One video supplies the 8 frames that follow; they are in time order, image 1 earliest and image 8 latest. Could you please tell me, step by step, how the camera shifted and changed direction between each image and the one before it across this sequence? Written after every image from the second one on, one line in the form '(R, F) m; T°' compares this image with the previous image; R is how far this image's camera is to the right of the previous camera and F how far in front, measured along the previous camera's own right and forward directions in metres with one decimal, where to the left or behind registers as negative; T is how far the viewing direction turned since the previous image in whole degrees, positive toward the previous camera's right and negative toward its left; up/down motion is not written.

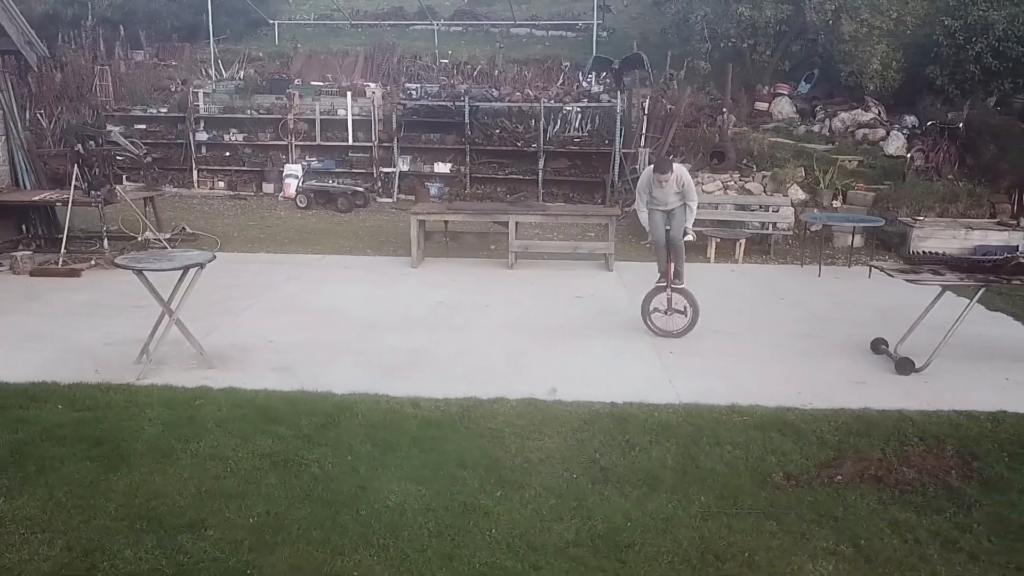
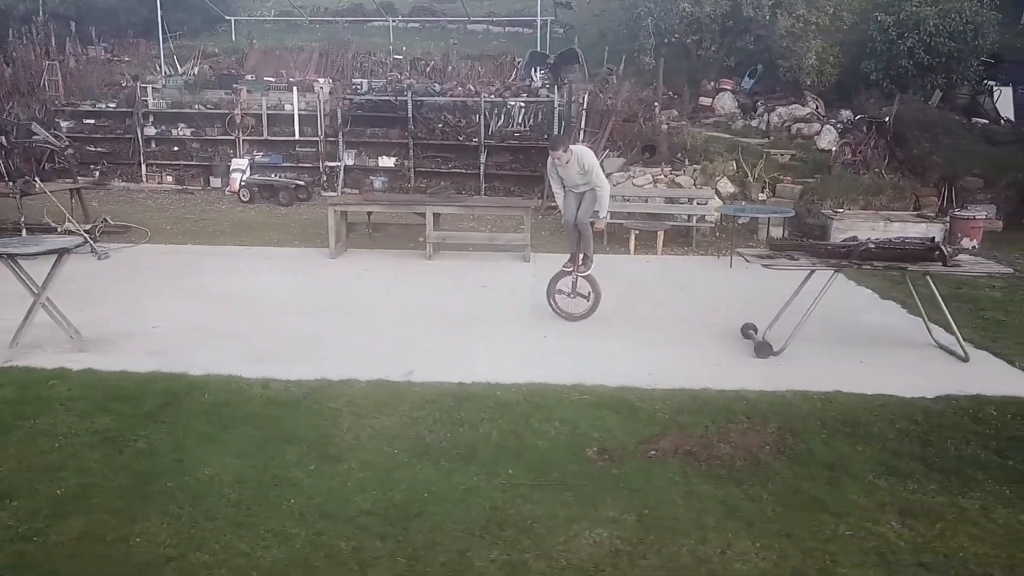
(+0.8, -0.1) m; 0°
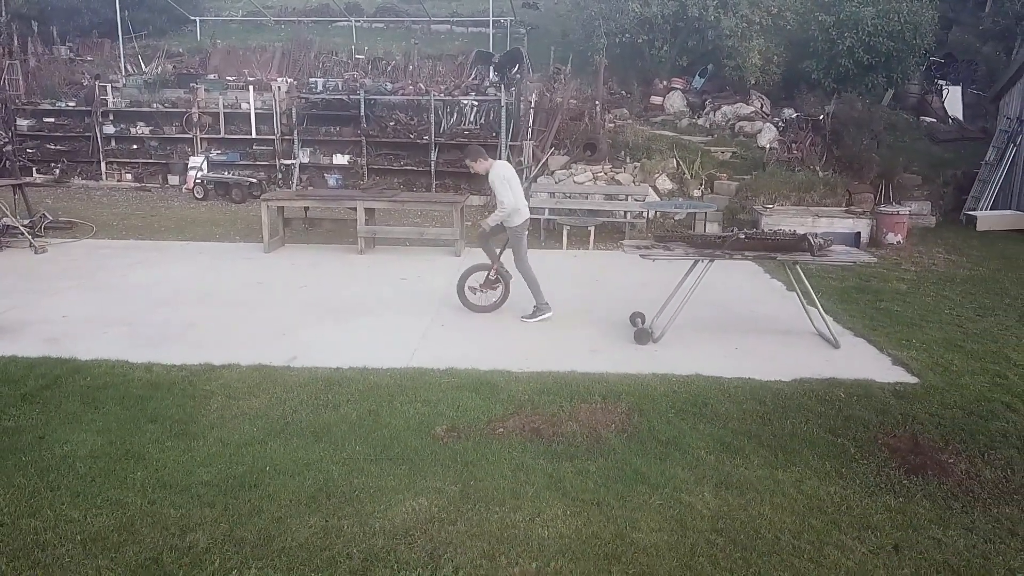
(+0.7, -0.2) m; 0°
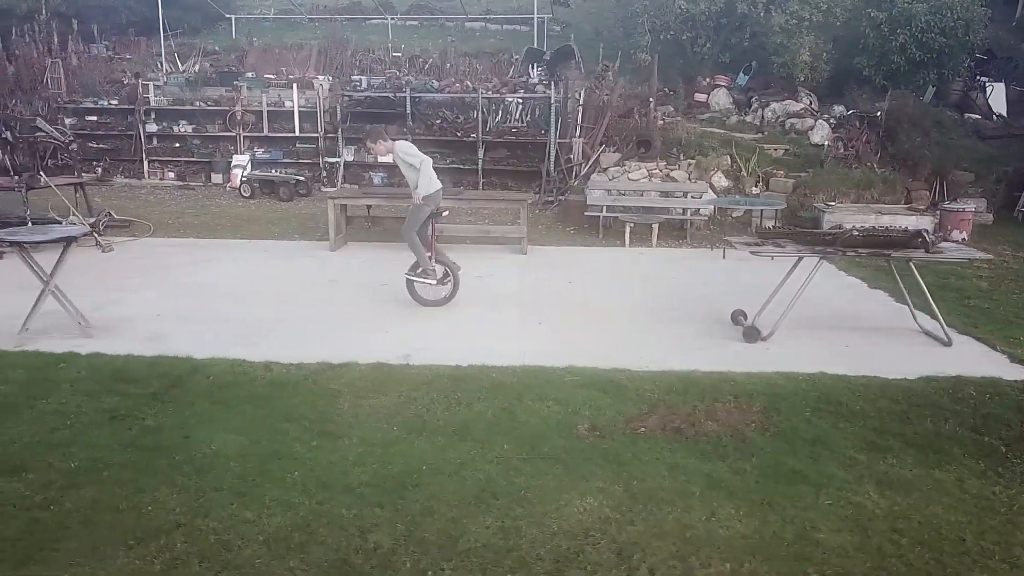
(-0.7, 0.0) m; 0°
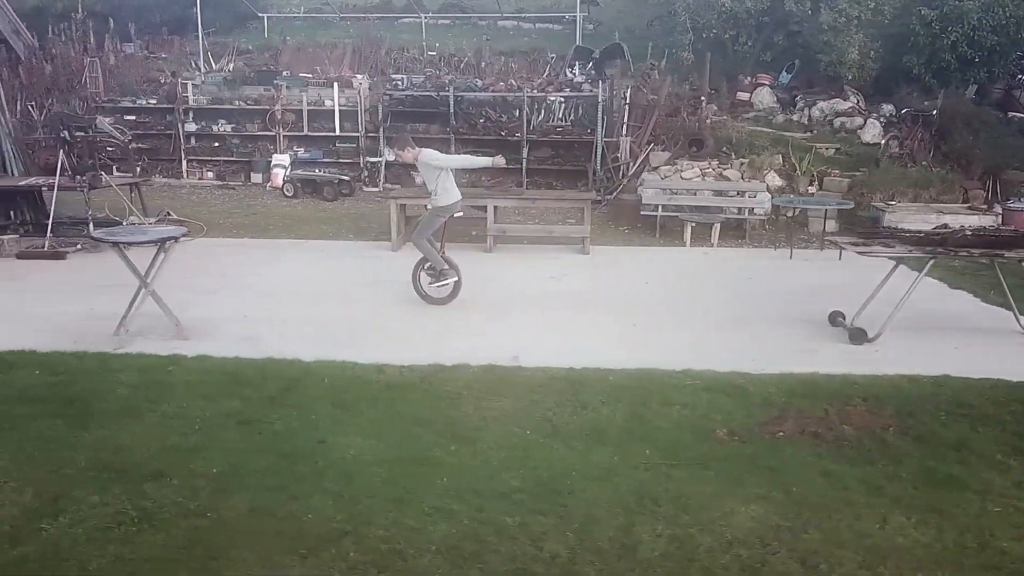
(-0.6, +0.1) m; 0°
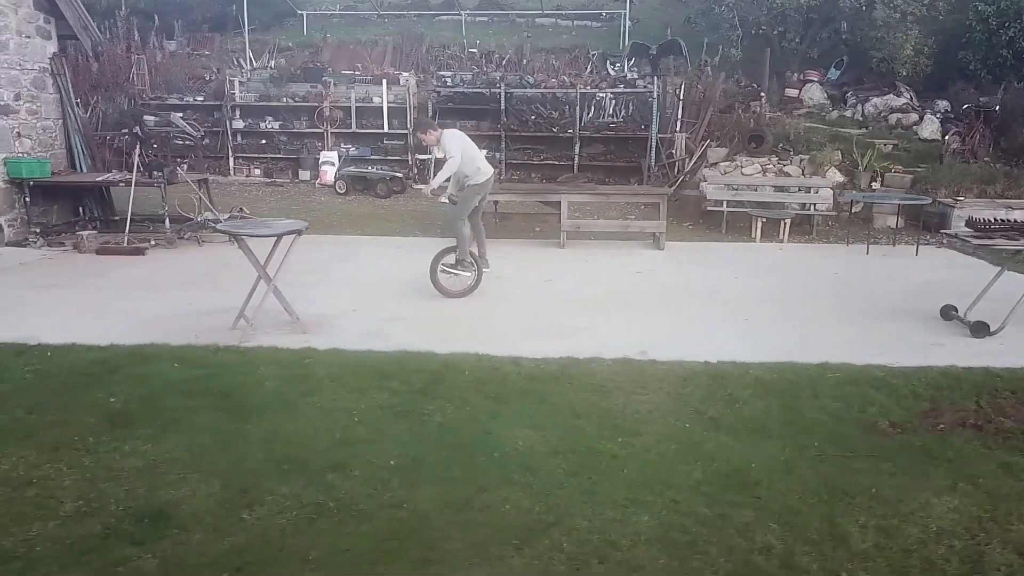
(-0.7, 0.0) m; 0°
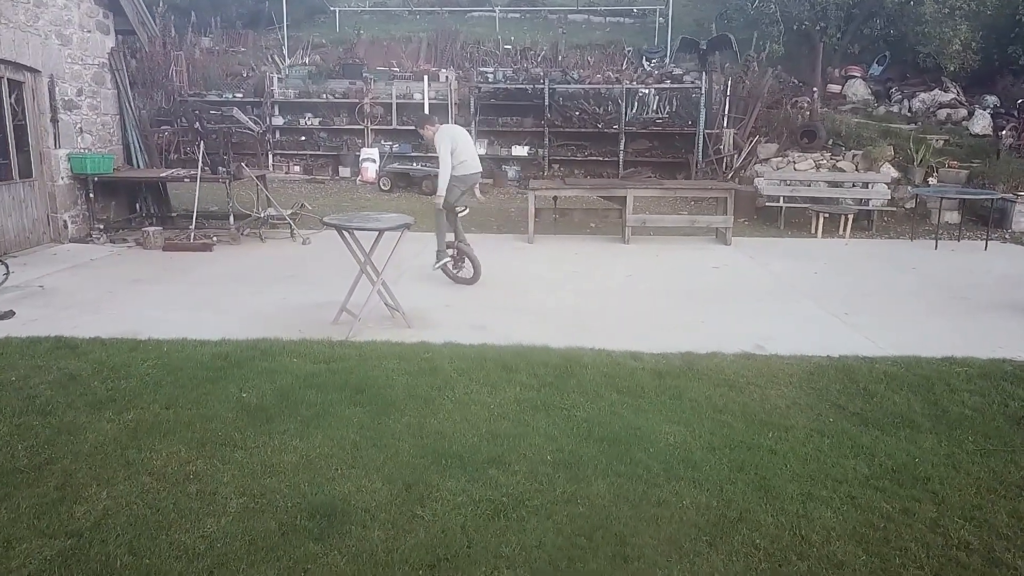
(-0.6, +0.1) m; 0°
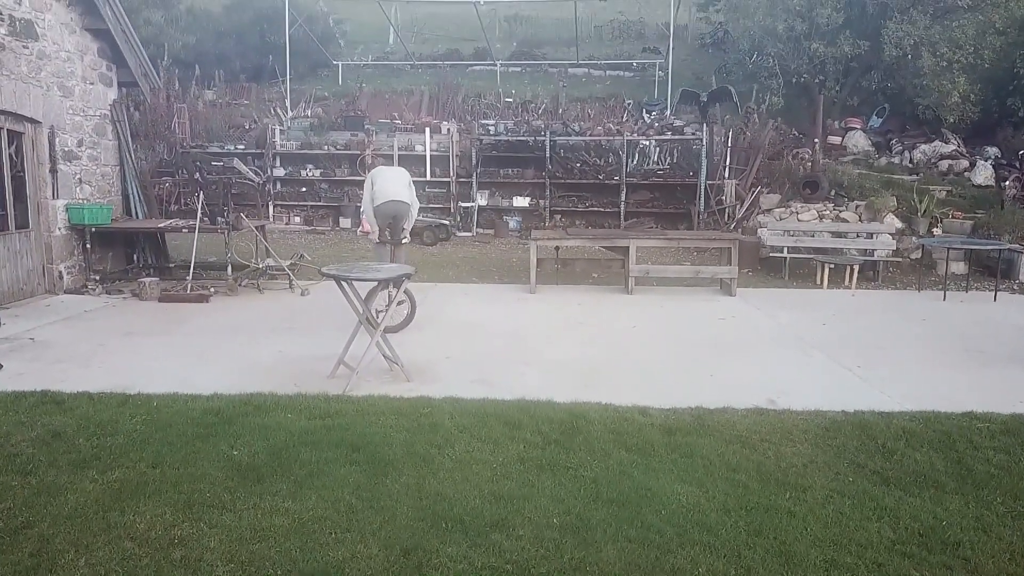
(0.0, +0.1) m; 0°
